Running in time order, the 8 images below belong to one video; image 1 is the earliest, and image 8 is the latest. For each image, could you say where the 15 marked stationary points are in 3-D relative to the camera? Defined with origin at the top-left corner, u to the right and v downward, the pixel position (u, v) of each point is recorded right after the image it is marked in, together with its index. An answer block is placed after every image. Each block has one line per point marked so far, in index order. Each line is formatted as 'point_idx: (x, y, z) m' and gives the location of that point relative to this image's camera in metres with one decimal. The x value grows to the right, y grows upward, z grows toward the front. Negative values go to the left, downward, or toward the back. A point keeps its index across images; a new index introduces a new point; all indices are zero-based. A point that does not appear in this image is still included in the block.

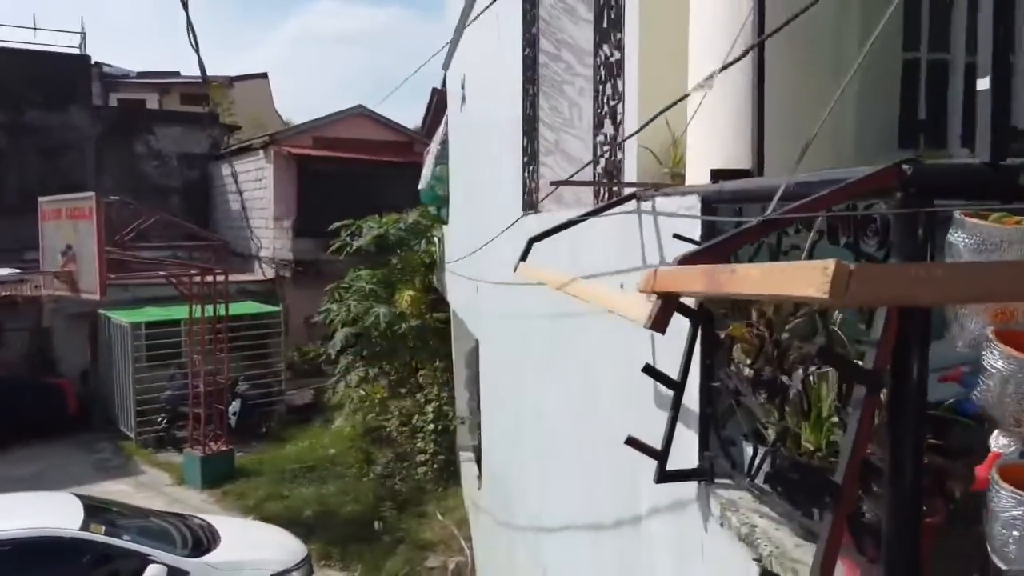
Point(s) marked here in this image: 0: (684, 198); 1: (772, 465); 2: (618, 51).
0: (+0.5, +0.3, +2.4) m
1: (+0.7, -0.4, +2.0) m
2: (+0.4, +0.9, +3.1) m
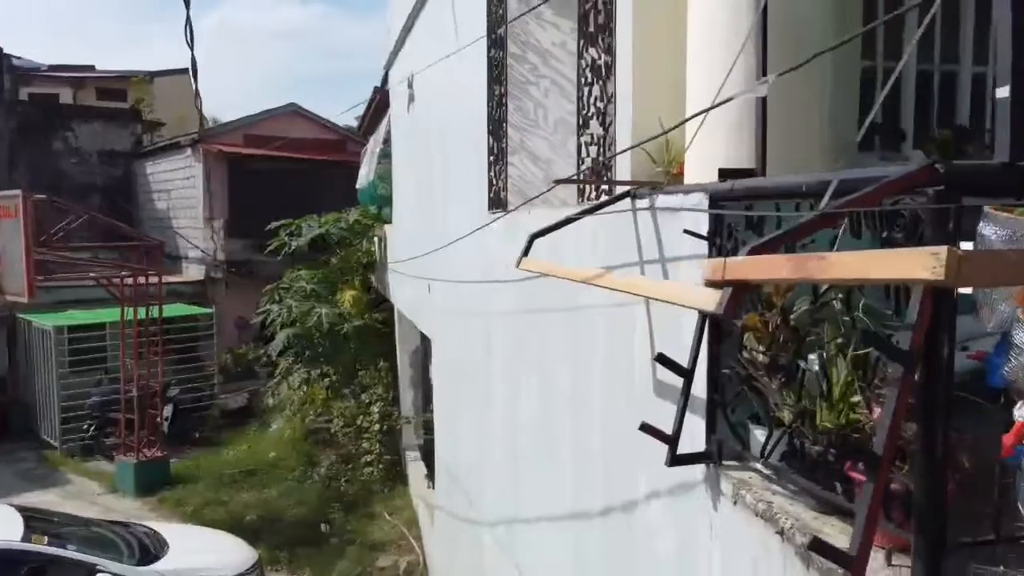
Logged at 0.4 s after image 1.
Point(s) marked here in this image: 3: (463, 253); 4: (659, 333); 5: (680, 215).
0: (+0.5, +0.3, +2.5) m
1: (+0.7, -0.4, +2.1) m
2: (+0.4, +0.9, +3.2) m
3: (-0.4, +0.3, +6.2) m
4: (+0.5, -0.2, +2.8) m
5: (+0.5, +0.2, +2.6) m
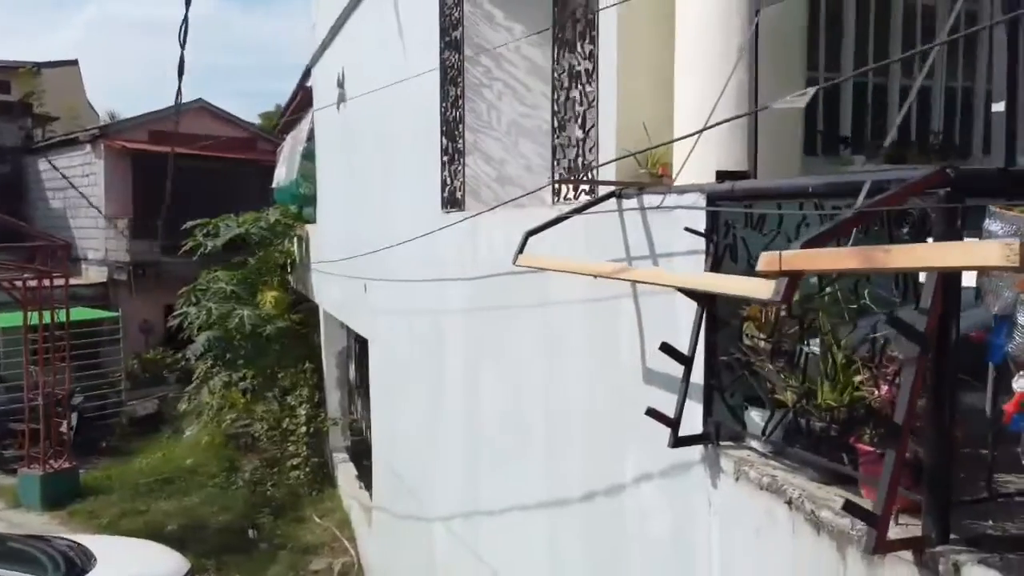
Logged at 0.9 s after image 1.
0: (+0.6, +0.3, +2.7) m
1: (+0.8, -0.4, +2.3) m
2: (+0.3, +0.9, +3.4) m
3: (-0.8, +0.3, +6.3) m
4: (+0.5, -0.1, +2.9) m
5: (+0.6, +0.2, +2.7) m
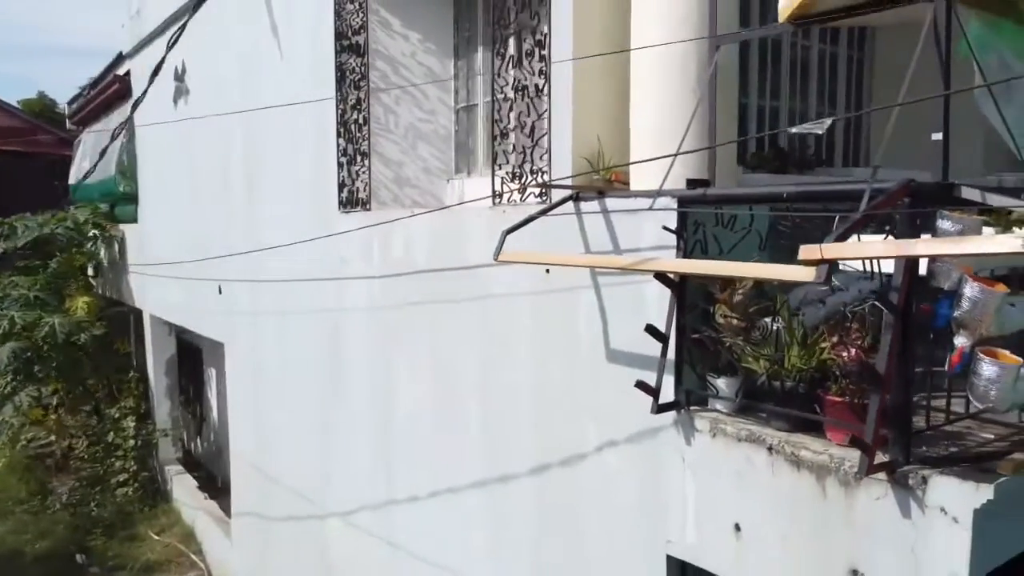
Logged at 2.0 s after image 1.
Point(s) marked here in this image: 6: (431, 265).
0: (+0.5, +0.3, +3.2) m
1: (+0.9, -0.3, +2.9) m
2: (+0.1, +1.0, +3.7) m
3: (-1.7, +0.3, +6.3) m
4: (+0.4, -0.1, +3.4) m
5: (+0.5, +0.3, +3.2) m
6: (-0.5, +0.1, +4.6) m
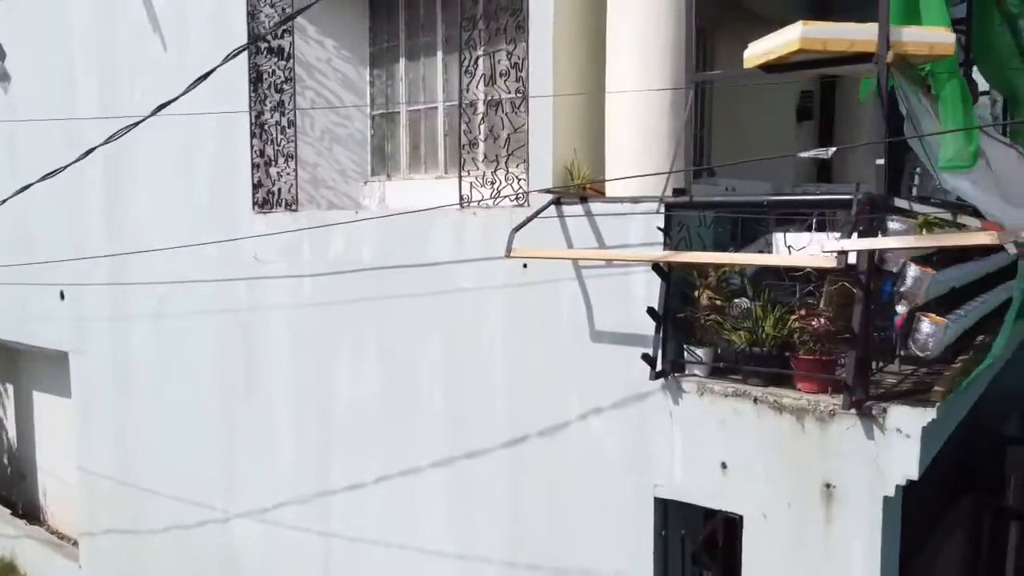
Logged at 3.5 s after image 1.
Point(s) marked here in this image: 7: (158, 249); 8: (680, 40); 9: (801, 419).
0: (+0.6, +0.4, +3.8) m
1: (+1.0, -0.3, +3.6) m
2: (0.0, +1.0, +4.2) m
3: (-2.5, +0.3, +6.1) m
4: (+0.4, -0.1, +4.0) m
5: (+0.6, +0.3, +3.8) m
6: (-0.8, +0.1, +4.9) m
7: (-2.7, +0.3, +6.3) m
8: (+0.8, +1.2, +3.9) m
9: (+1.2, -0.5, +3.4) m
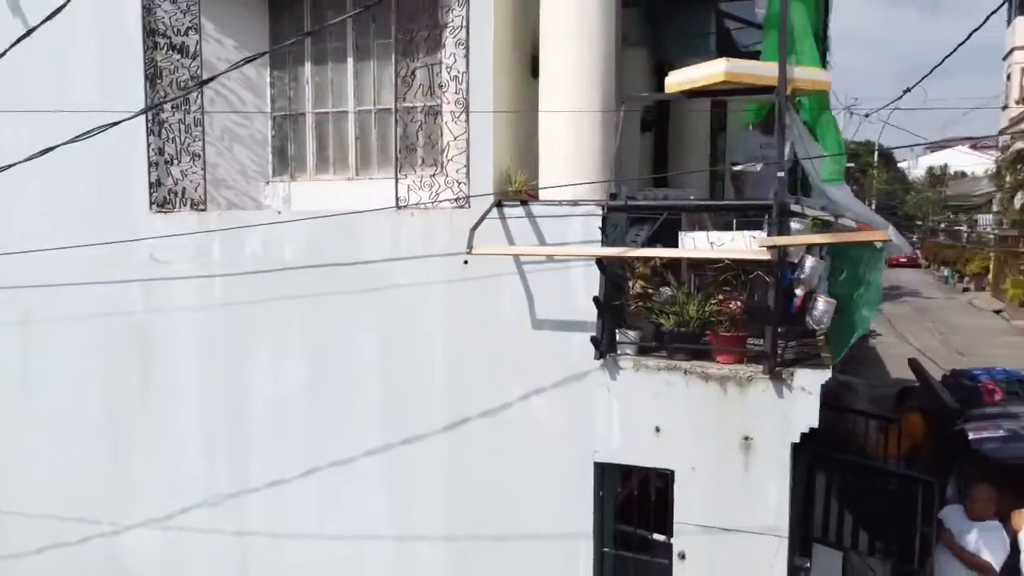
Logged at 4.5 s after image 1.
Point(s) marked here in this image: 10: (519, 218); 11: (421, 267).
0: (+0.3, +0.4, +4.4) m
1: (+0.8, -0.2, +4.3) m
2: (-0.3, +1.0, +4.6) m
3: (-3.2, +0.2, +5.8) m
4: (+0.1, 0.0, +4.5) m
5: (+0.3, +0.4, +4.4) m
6: (-1.3, +0.2, +5.1) m
7: (-3.5, +0.3, +5.9) m
8: (+0.5, +1.2, +4.5) m
9: (+1.1, -0.5, +4.1) m
10: (0.0, +0.4, +4.5) m
11: (-0.5, +0.1, +4.8) m
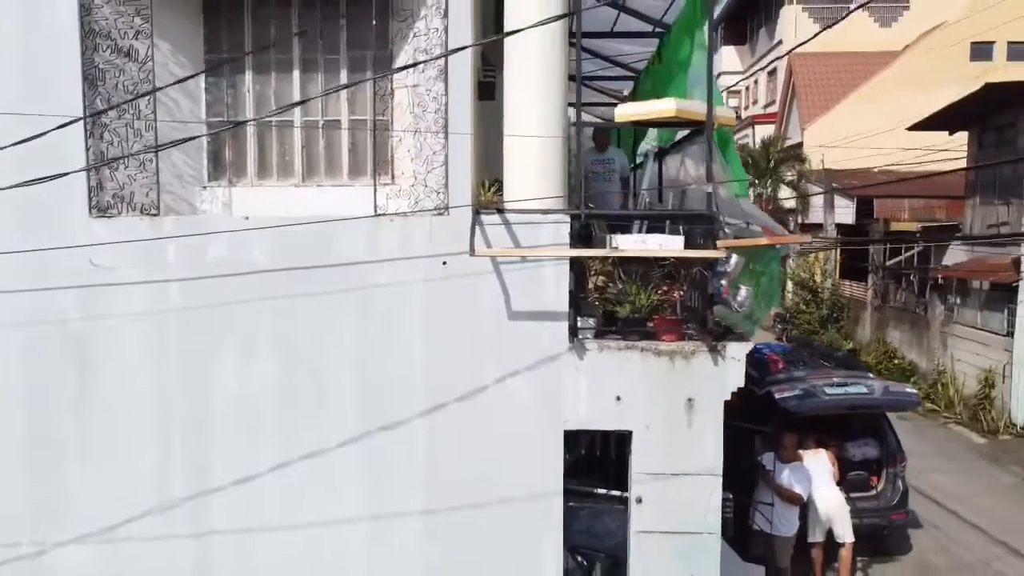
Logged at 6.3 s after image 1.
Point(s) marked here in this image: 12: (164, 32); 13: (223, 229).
0: (+0.2, +0.4, +5.2) m
1: (+0.7, -0.2, +5.3) m
2: (-0.5, +1.0, +5.2) m
3: (-3.6, +0.2, +5.4) m
4: (0.0, 0.0, +5.2) m
5: (+0.2, +0.4, +5.2) m
6: (-1.5, +0.1, +5.3) m
7: (-3.9, +0.2, +5.4) m
8: (+0.3, +1.2, +5.3) m
9: (+1.0, -0.4, +5.1) m
10: (-0.1, +0.4, +5.2) m
11: (-0.7, +0.1, +5.3) m
12: (-2.4, +1.8, +5.6) m
13: (-1.9, +0.4, +5.3) m
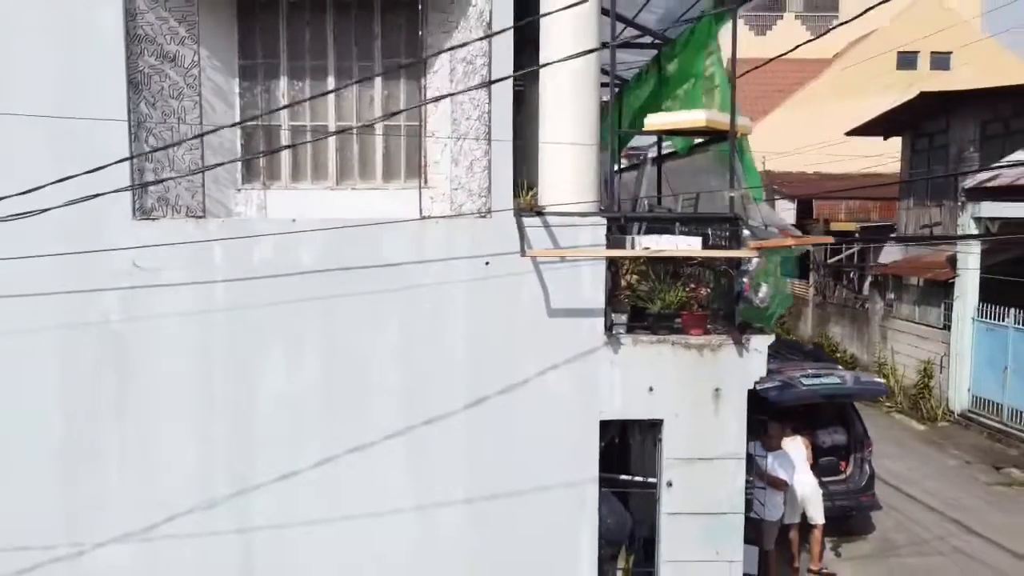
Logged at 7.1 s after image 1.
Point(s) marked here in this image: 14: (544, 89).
0: (+0.5, +0.5, +5.5) m
1: (+1.0, -0.2, +5.6) m
2: (-0.3, +1.0, +5.4) m
3: (-3.3, +0.2, +5.4) m
4: (+0.3, 0.0, +5.5) m
5: (+0.5, +0.4, +5.5) m
6: (-1.3, +0.1, +5.5) m
7: (-3.7, +0.2, +5.4) m
8: (+0.6, +1.3, +5.6) m
9: (+1.3, -0.4, +5.5) m
10: (+0.2, +0.4, +5.5) m
11: (-0.5, +0.1, +5.5) m
12: (-2.1, +1.7, +5.7) m
13: (-1.6, +0.4, +5.4) m
14: (+0.2, +1.4, +5.6) m
